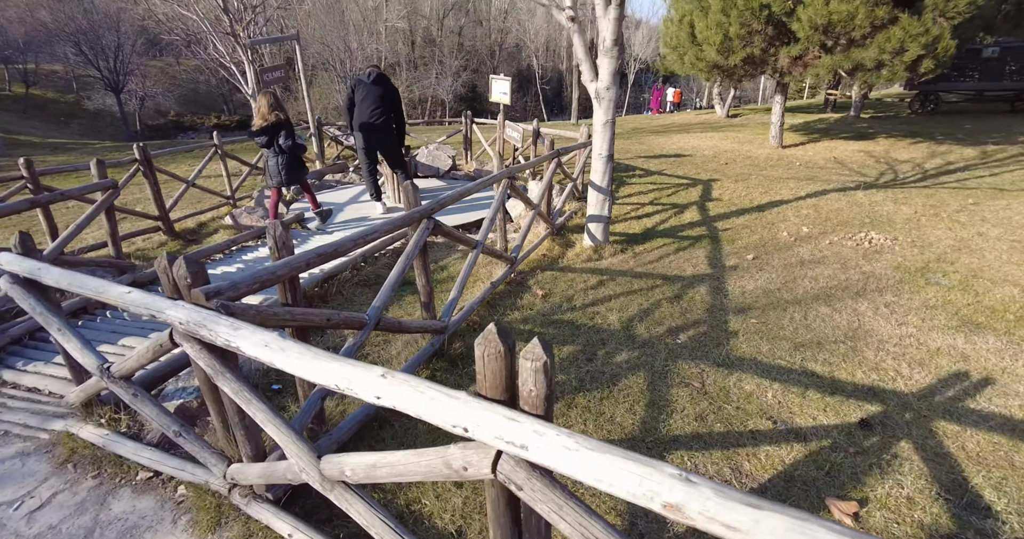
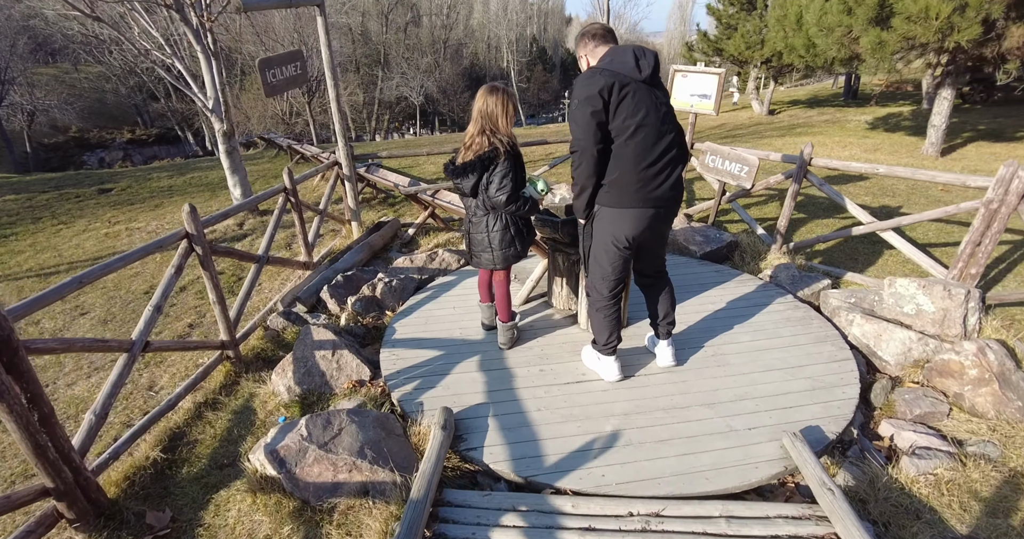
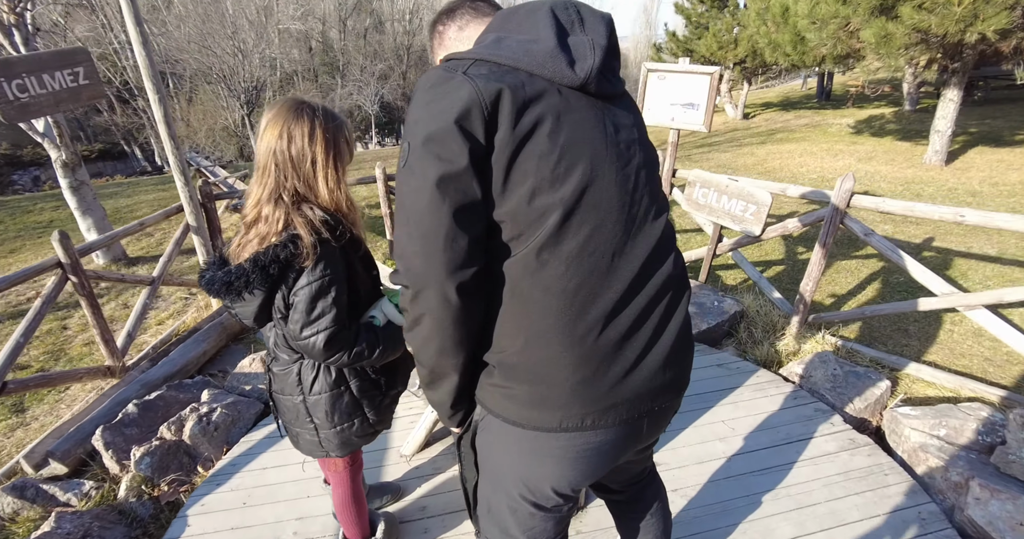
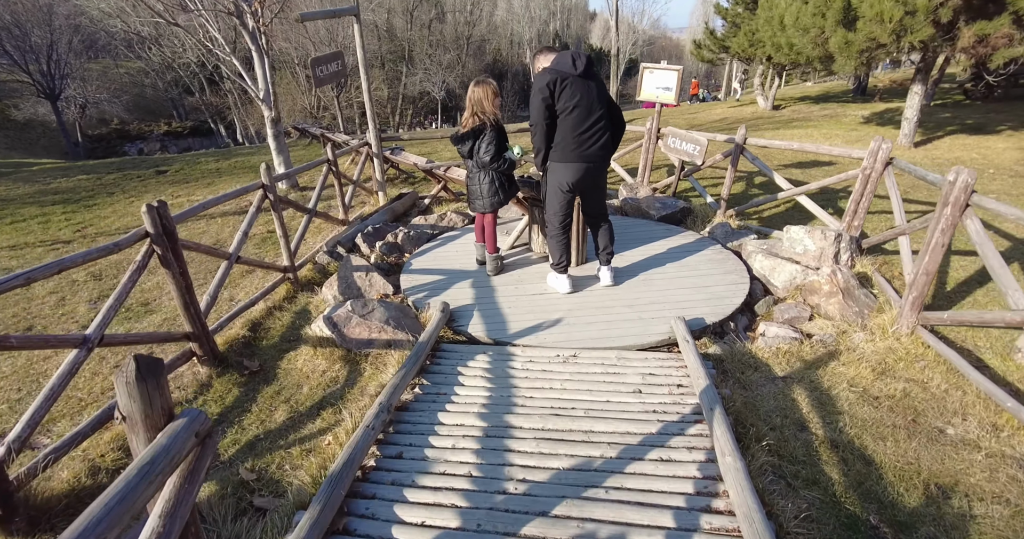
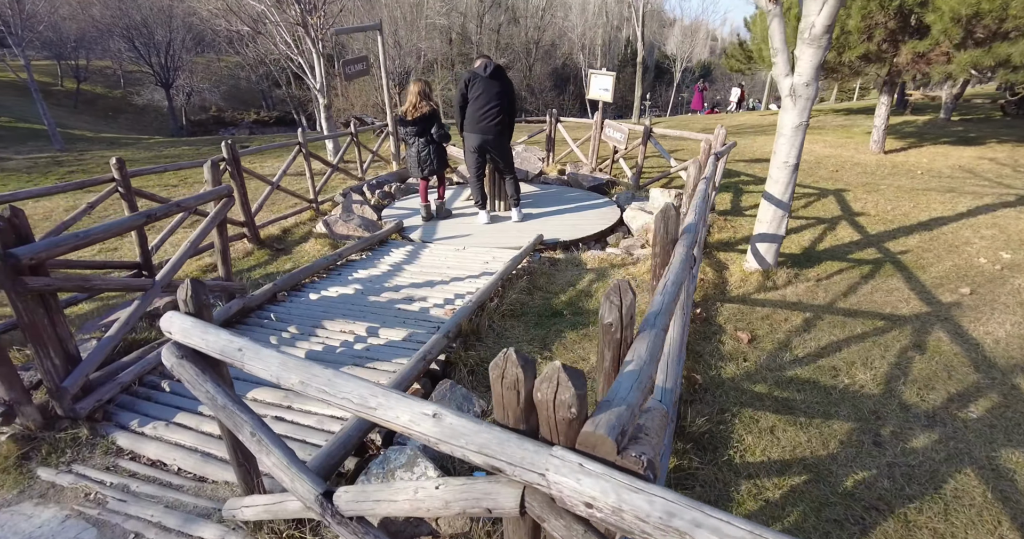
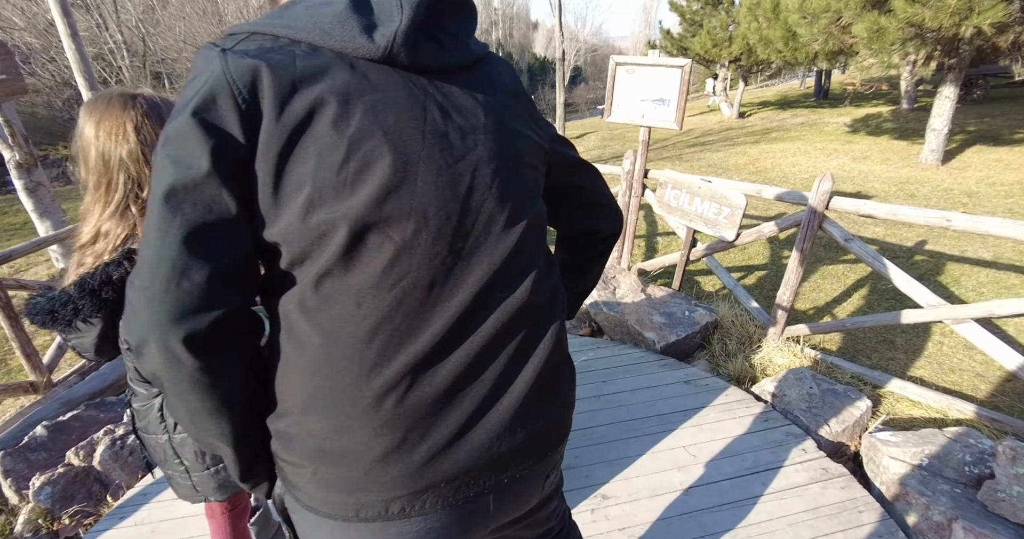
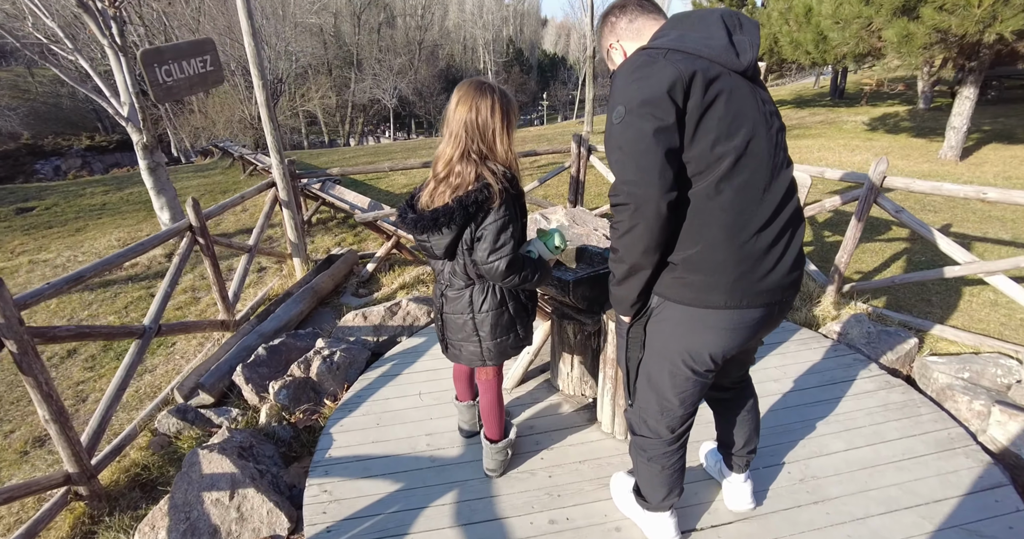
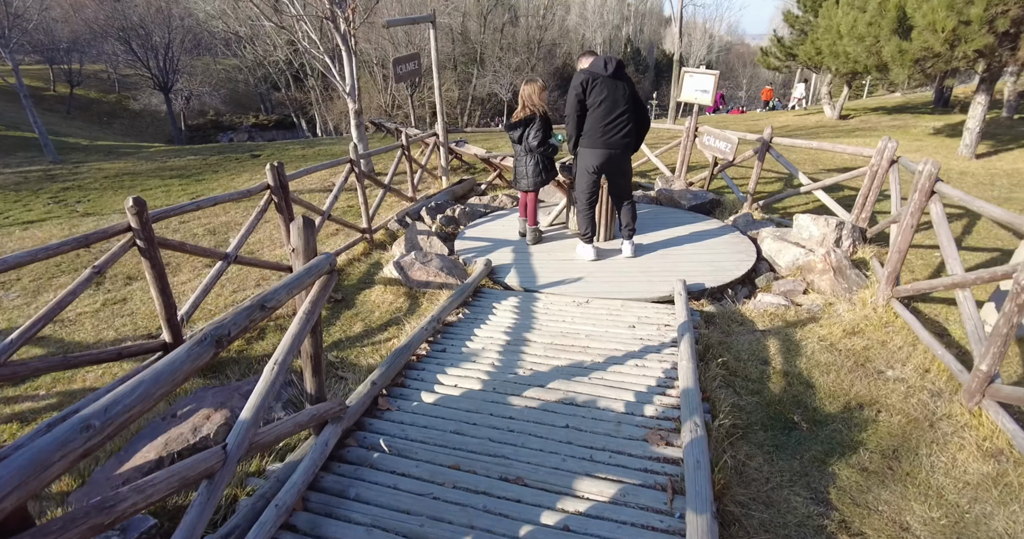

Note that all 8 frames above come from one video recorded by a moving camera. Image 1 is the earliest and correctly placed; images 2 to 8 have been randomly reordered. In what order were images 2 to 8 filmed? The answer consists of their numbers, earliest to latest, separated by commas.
5, 8, 4, 2, 7, 3, 6
